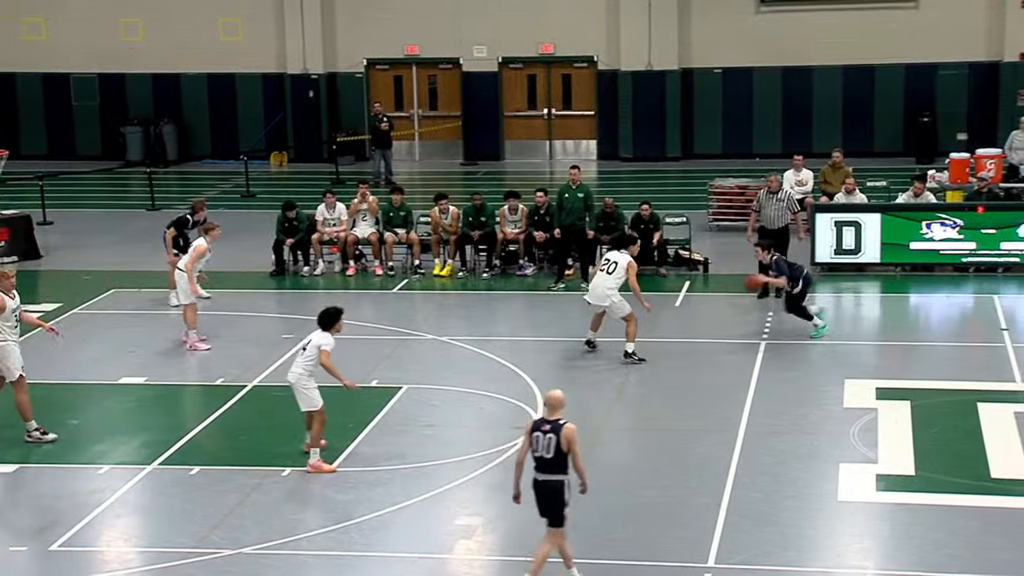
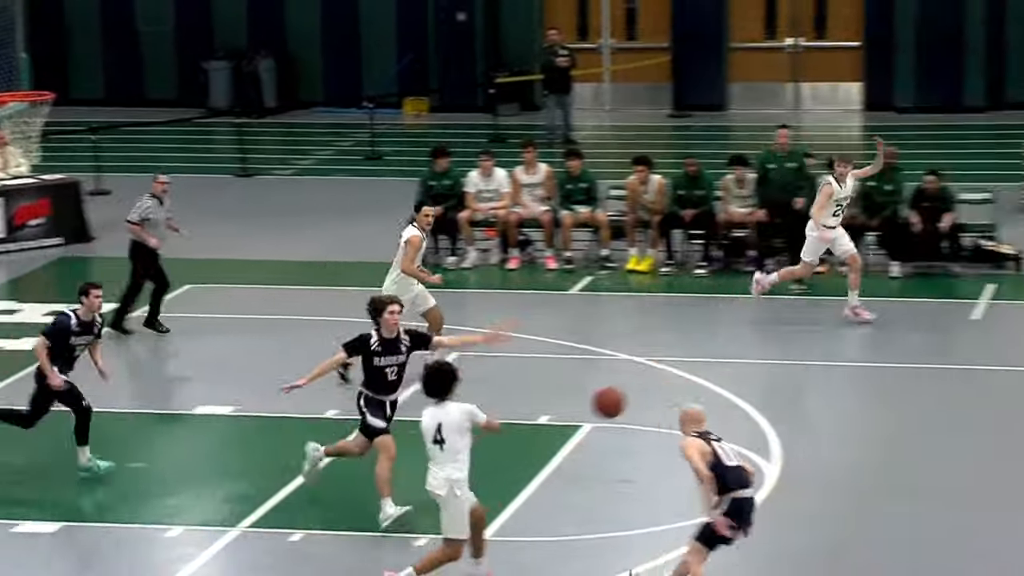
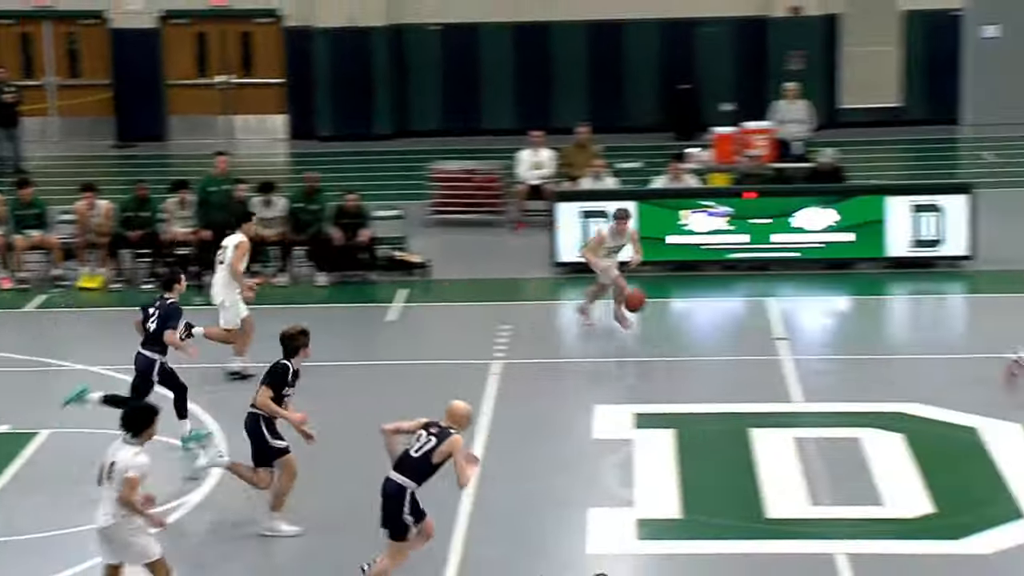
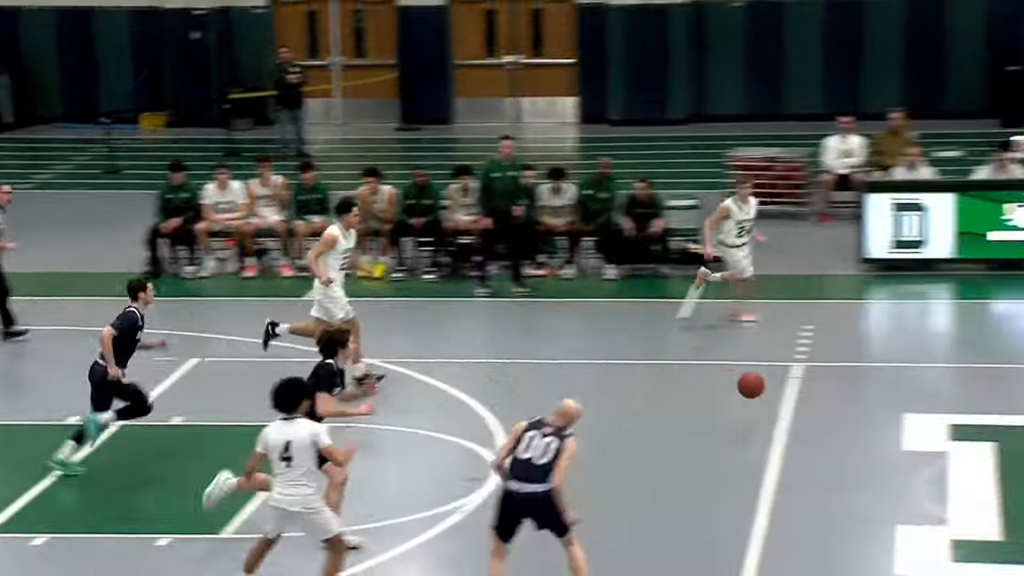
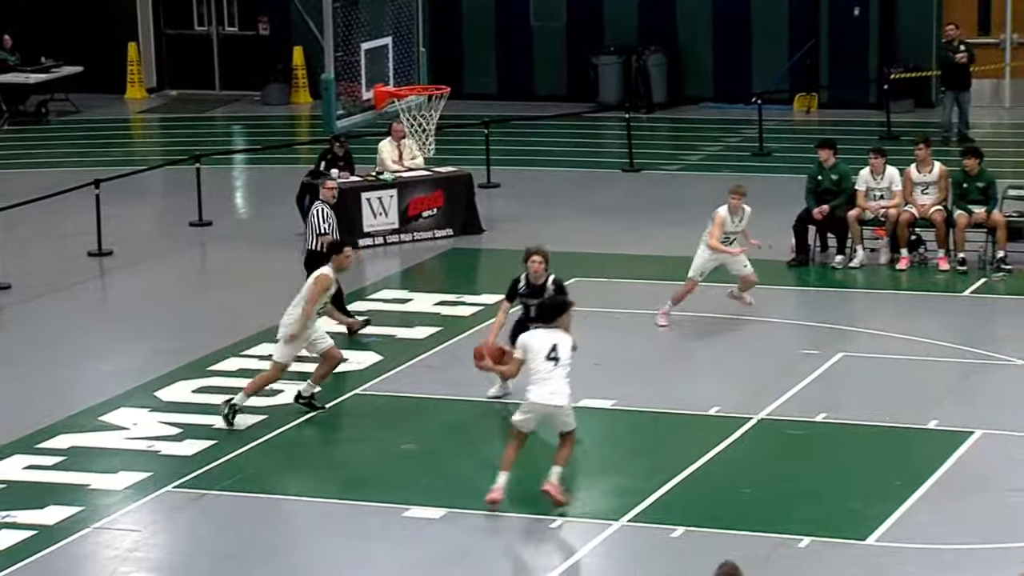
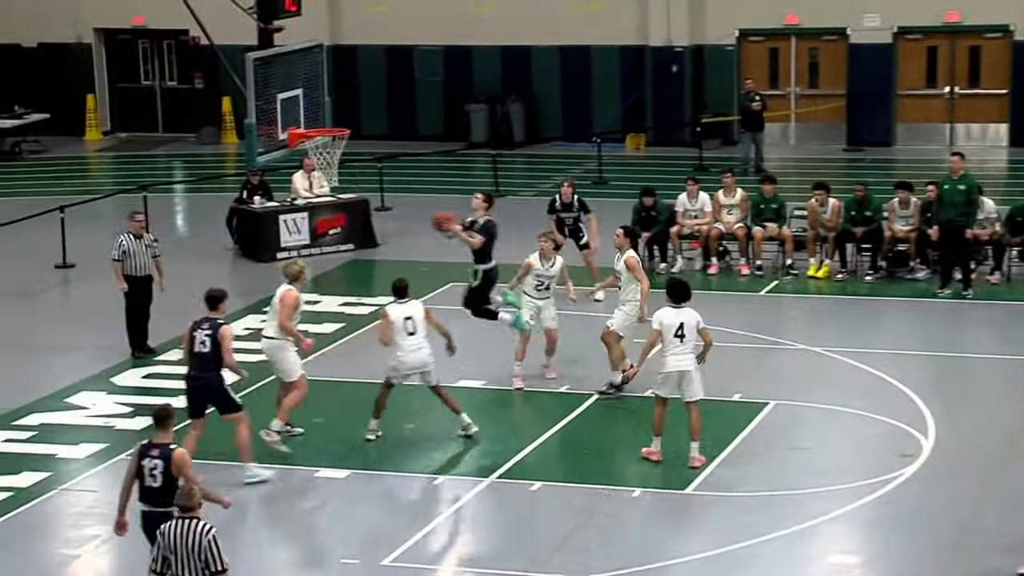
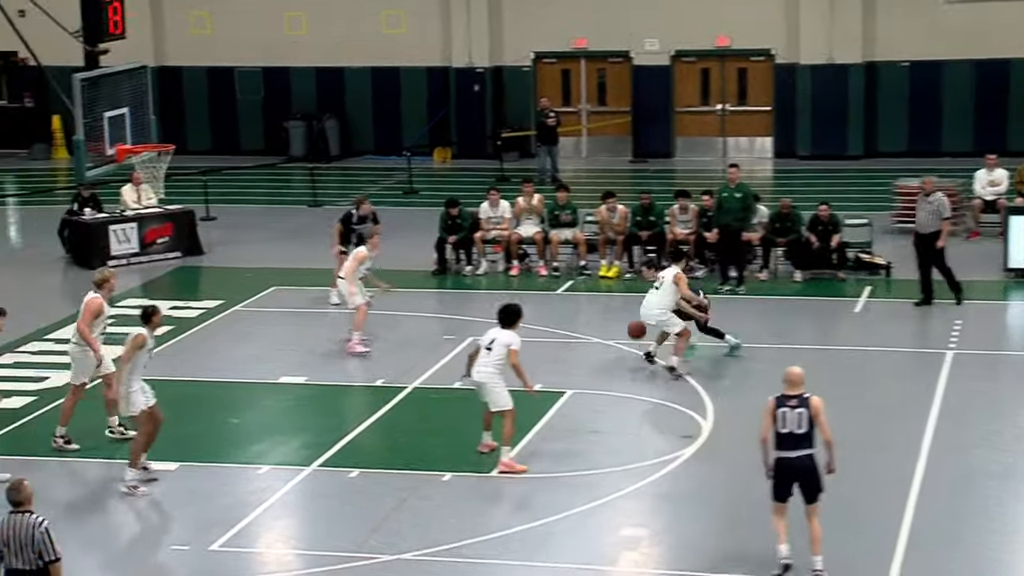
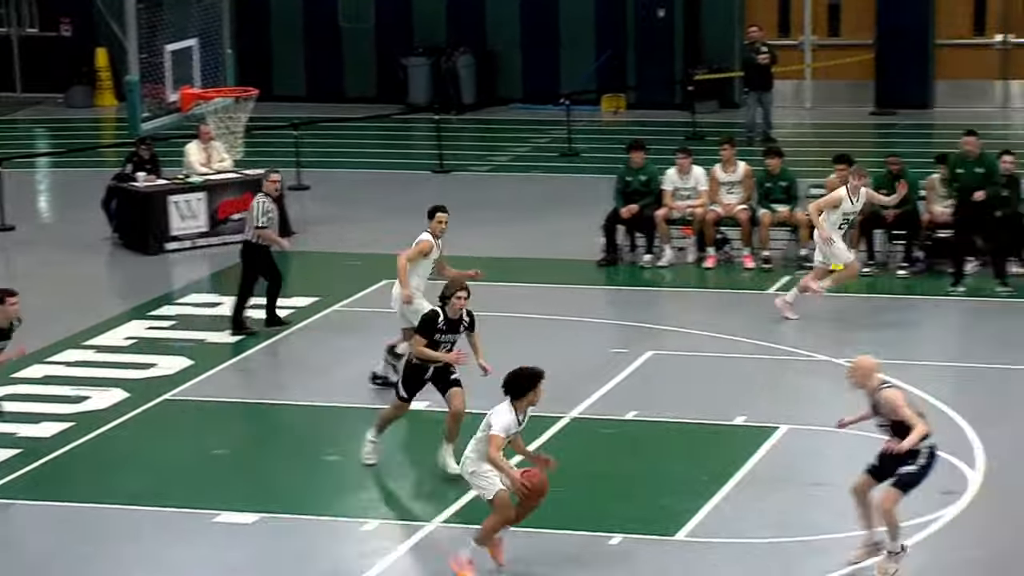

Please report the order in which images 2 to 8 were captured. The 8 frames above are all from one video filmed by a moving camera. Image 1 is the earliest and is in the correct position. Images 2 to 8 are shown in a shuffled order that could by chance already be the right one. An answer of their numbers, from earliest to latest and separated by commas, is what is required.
7, 6, 5, 8, 2, 4, 3
